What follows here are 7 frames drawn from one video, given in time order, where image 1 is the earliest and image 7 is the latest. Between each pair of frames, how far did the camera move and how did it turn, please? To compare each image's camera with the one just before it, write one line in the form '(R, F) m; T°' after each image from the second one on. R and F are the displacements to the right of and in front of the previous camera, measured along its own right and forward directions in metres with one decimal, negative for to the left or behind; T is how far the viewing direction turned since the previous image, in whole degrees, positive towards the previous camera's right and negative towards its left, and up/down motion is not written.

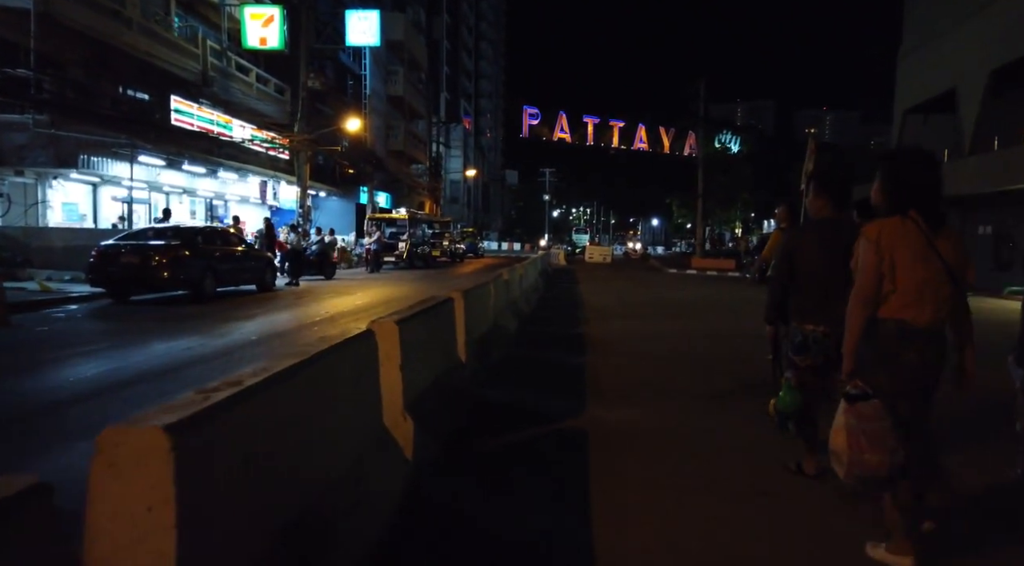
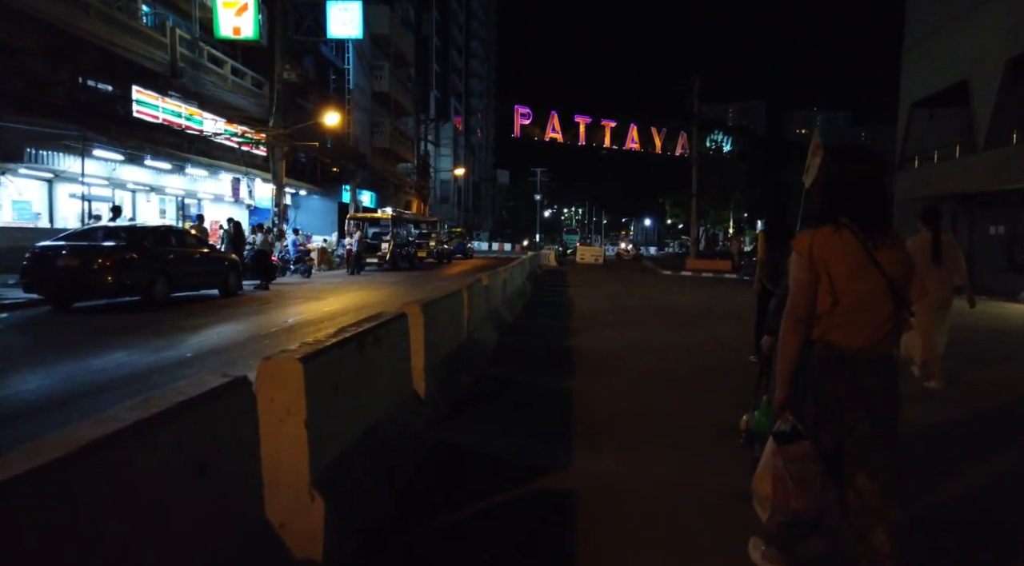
(+0.2, +1.2) m; +1°
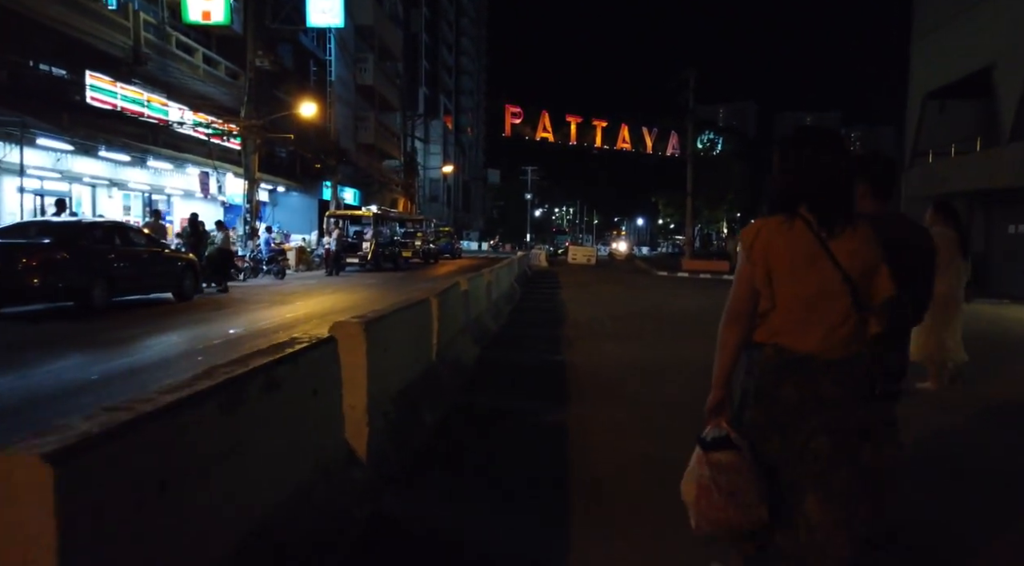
(+0.1, +1.4) m; +1°
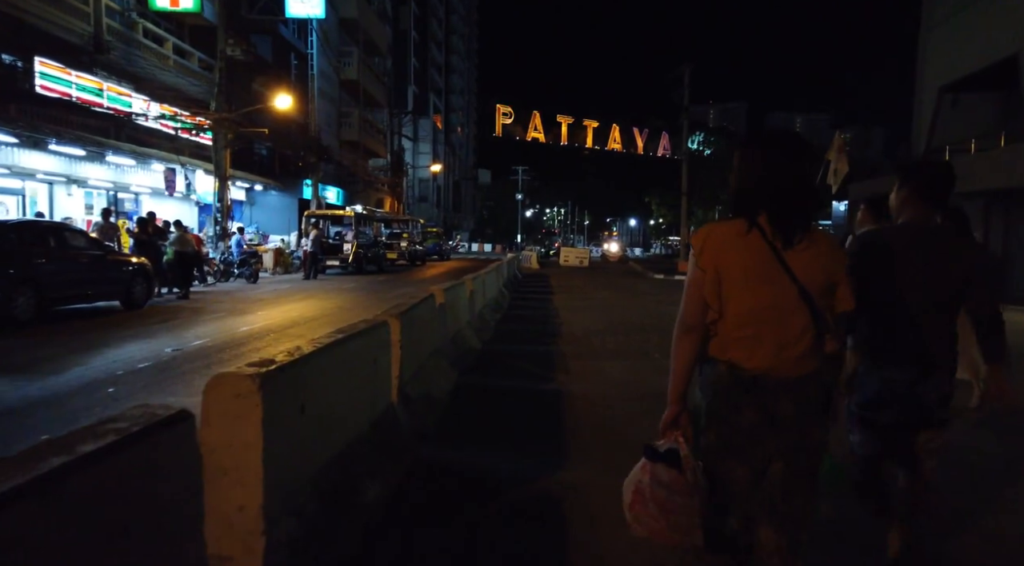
(+0.1, +1.4) m; +1°
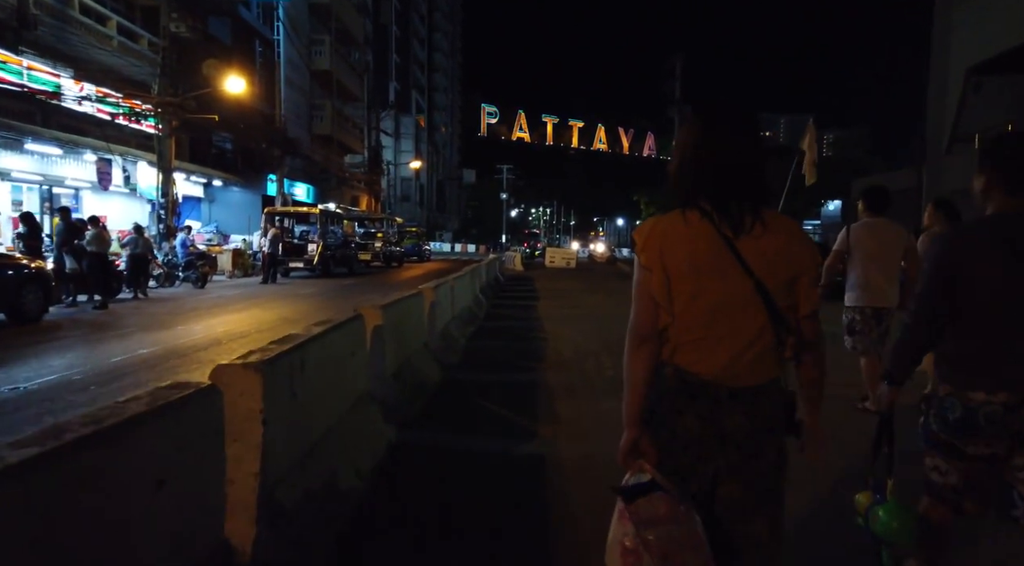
(+0.2, +2.1) m; +1°
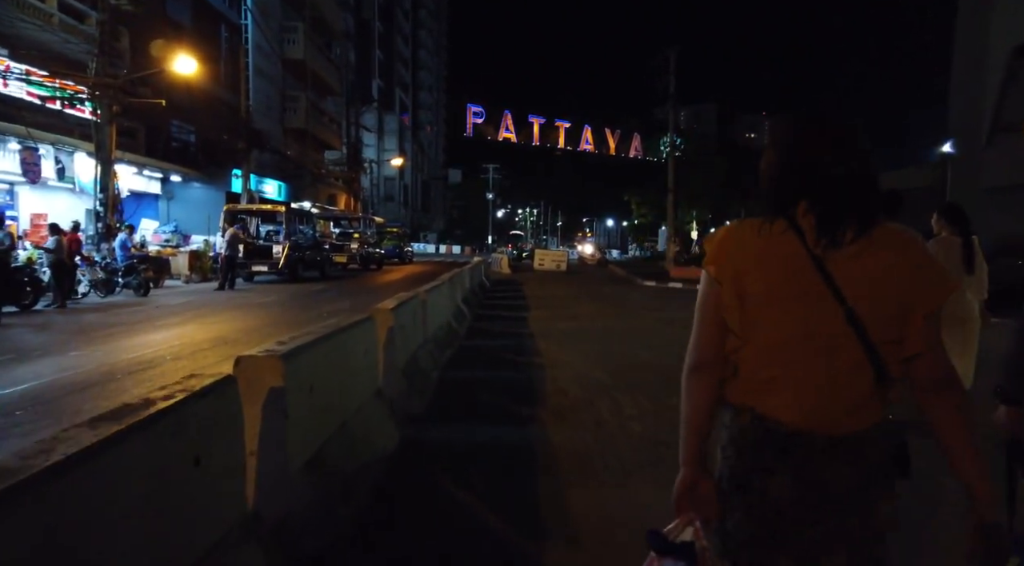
(0.0, +2.1) m; +1°
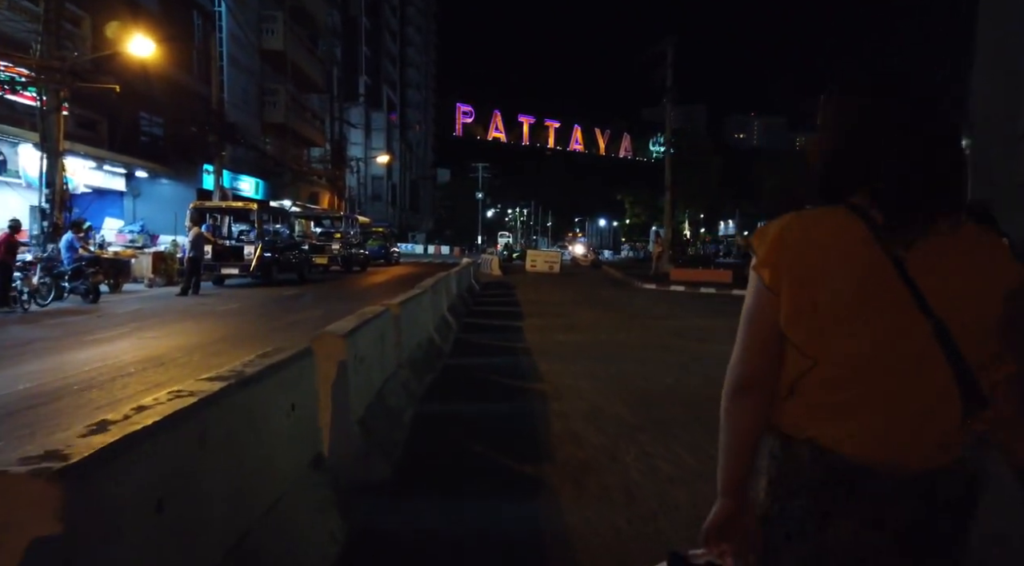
(-0.1, +1.5) m; +1°
